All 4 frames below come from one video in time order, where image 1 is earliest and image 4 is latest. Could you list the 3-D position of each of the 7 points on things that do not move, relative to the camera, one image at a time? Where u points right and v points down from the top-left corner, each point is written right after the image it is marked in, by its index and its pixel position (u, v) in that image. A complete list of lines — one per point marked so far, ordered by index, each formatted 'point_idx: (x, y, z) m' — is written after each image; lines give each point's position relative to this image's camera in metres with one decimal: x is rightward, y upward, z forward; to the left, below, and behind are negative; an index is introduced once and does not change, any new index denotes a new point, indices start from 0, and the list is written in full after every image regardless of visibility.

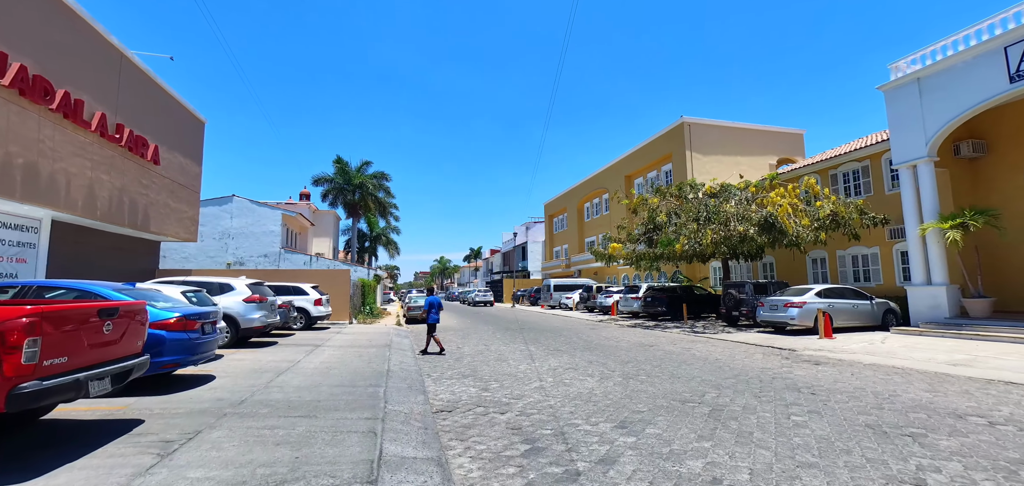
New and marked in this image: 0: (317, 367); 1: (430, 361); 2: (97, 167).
0: (-3.5, -2.2, +8.6) m
1: (-1.7, -2.5, +9.9) m
2: (-10.8, +2.0, +12.3) m
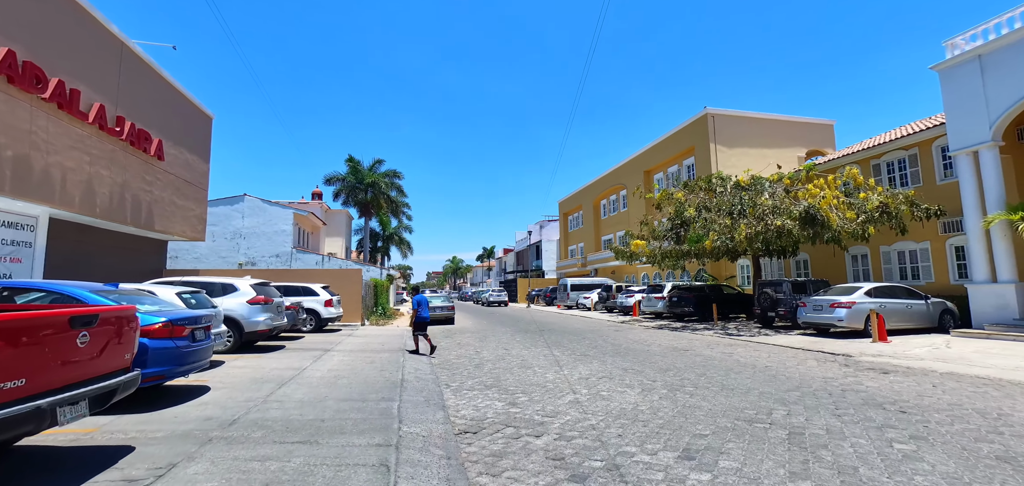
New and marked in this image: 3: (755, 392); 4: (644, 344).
0: (-3.1, -2.2, +7.8) m
1: (-1.2, -2.4, +9.0) m
2: (-10.3, +2.0, +11.7) m
3: (+3.5, -2.1, +6.8) m
4: (+3.5, -2.7, +12.6) m
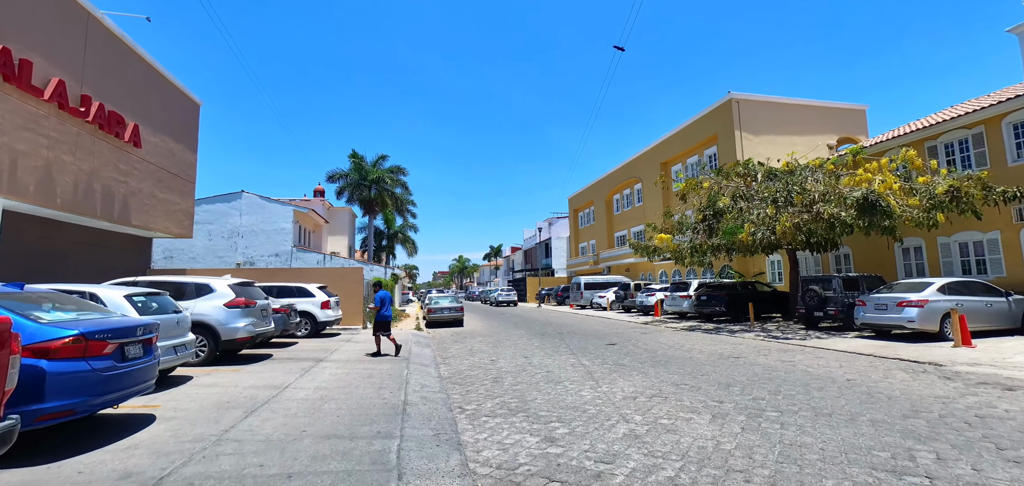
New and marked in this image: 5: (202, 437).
0: (-2.7, -2.0, +6.2) m
1: (-0.8, -2.2, +7.5) m
2: (-9.8, +2.1, +10.2) m
3: (+3.9, -1.9, +5.2) m
4: (+3.9, -2.5, +11.0) m
5: (-2.9, -1.8, +4.5) m
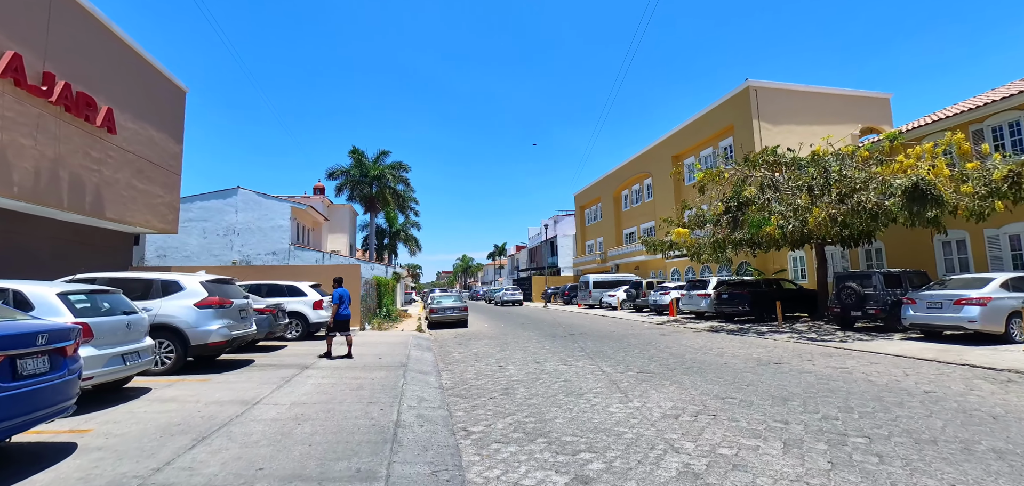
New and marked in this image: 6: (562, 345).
0: (-2.5, -1.9, +5.1) m
1: (-0.6, -2.1, +6.4) m
2: (-9.7, +2.3, +9.2) m
3: (+4.0, -1.8, +4.0) m
4: (+4.1, -2.3, +9.8) m
5: (-2.8, -1.7, +3.4) m
6: (+1.2, -2.6, +11.9) m
